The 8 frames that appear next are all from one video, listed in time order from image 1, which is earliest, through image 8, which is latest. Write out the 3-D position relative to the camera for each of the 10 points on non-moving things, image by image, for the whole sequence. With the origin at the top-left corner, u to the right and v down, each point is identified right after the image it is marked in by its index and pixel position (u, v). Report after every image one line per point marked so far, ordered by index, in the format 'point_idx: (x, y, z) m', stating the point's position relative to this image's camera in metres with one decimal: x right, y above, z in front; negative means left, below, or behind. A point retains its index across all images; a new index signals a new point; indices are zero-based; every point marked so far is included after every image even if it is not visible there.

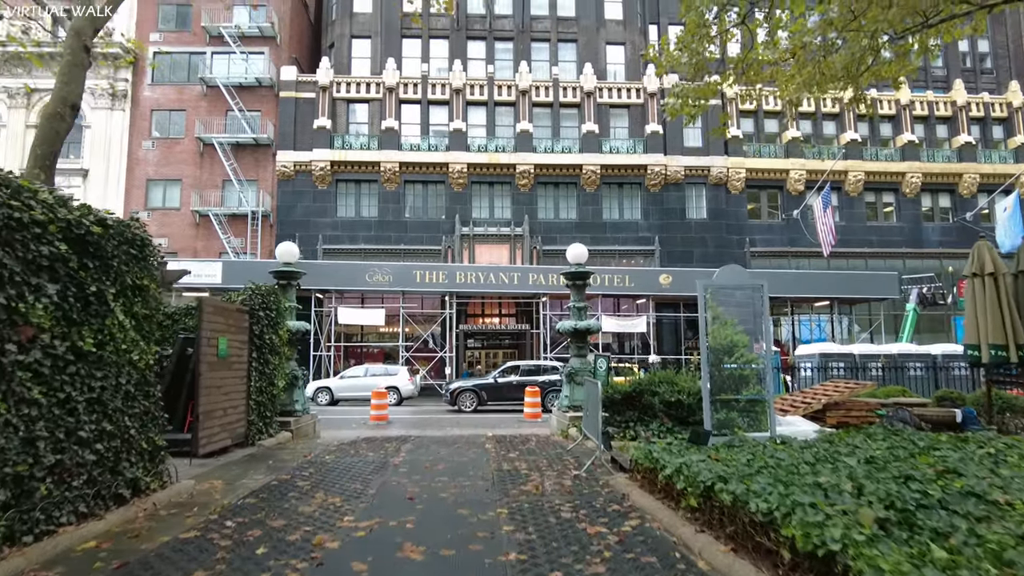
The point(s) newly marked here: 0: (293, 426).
0: (-3.6, -2.3, +10.6) m
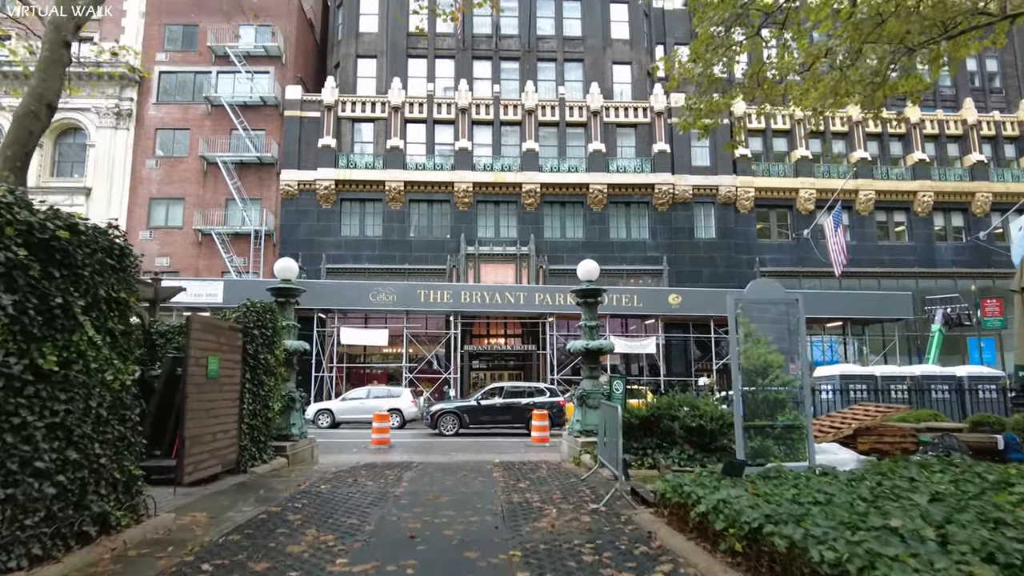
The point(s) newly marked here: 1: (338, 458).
0: (-3.5, -2.5, +10.1) m
1: (-3.4, -3.3, +12.3) m
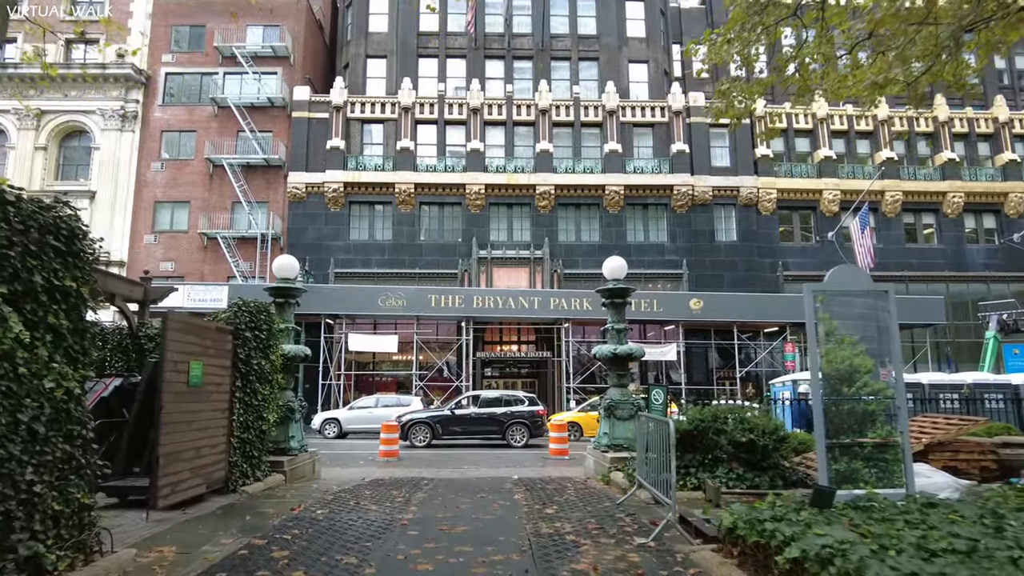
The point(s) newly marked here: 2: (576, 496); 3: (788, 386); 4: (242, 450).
0: (-3.2, -2.5, +9.1) m
1: (-3.0, -3.3, +11.4) m
2: (+0.7, -2.4, +7.5) m
3: (+6.3, -2.2, +14.6) m
4: (-3.3, -2.0, +8.0) m
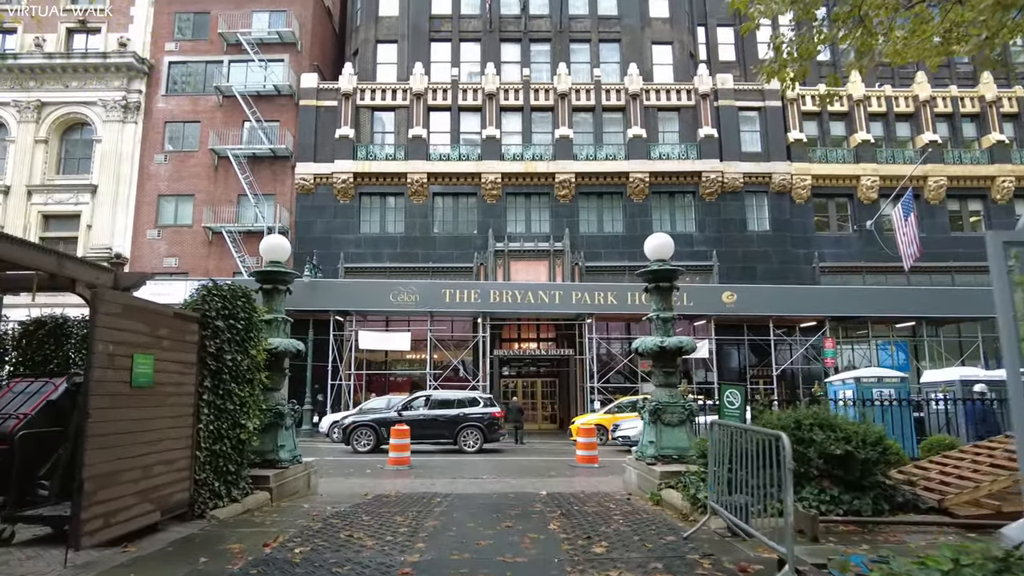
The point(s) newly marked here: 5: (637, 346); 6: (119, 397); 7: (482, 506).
0: (-2.8, -2.3, +7.7) m
1: (-2.6, -3.0, +9.9) m
2: (+1.1, -2.2, +6.0) m
3: (+6.8, -1.9, +12.9) m
4: (-3.0, -1.8, +6.6) m
5: (+1.7, -0.8, +8.7) m
6: (-3.0, -0.9, +5.0) m
7: (-0.3, -2.5, +7.3) m
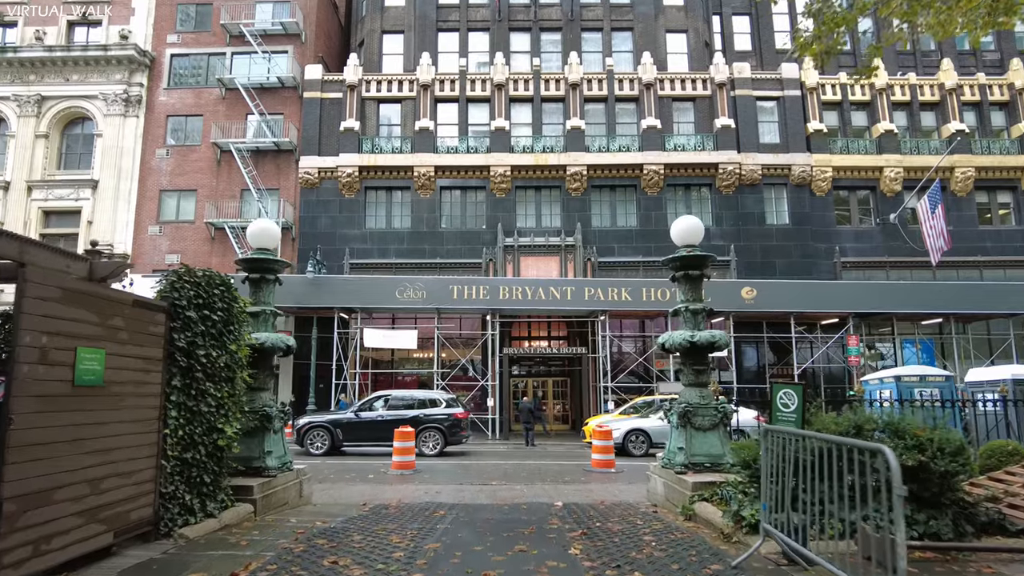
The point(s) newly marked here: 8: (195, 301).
0: (-2.7, -2.2, +6.8) m
1: (-2.5, -2.9, +9.1) m
2: (+1.2, -2.0, +5.1) m
3: (+7.0, -1.8, +11.9) m
4: (-2.9, -1.7, +5.7) m
5: (+1.8, -0.6, +7.8) m
6: (-2.9, -0.7, +4.2) m
7: (-0.2, -2.4, +6.5) m
8: (-2.9, -0.1, +6.0) m
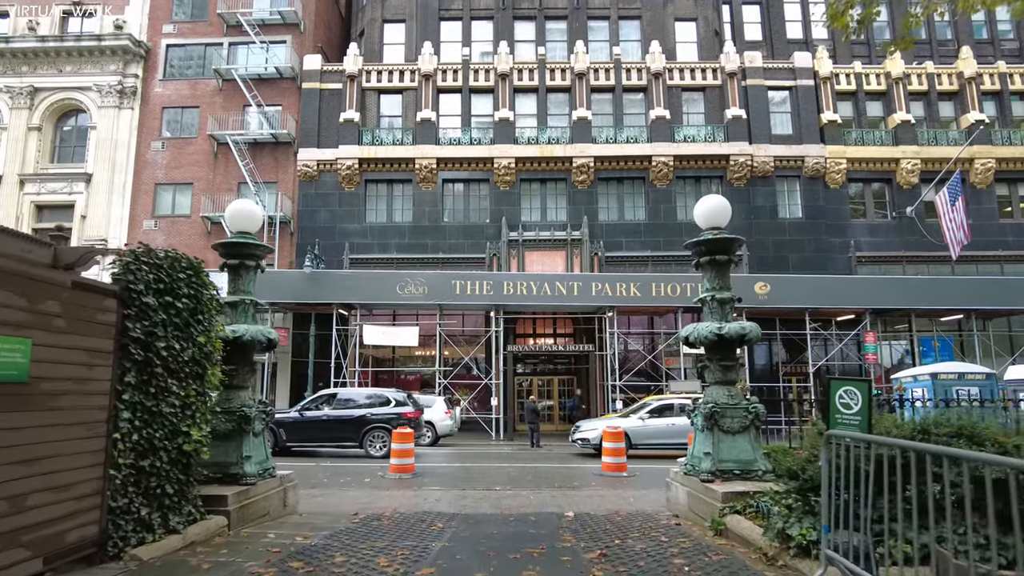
0: (-2.6, -2.0, +6.1) m
1: (-2.4, -2.8, +8.3) m
2: (+1.2, -1.9, +4.3) m
3: (+7.1, -1.6, +11.1) m
4: (-2.8, -1.5, +5.0) m
5: (+1.9, -0.5, +7.0) m
6: (-2.9, -0.6, +3.5) m
7: (-0.2, -2.2, +5.7) m
8: (-2.9, 0.0, +5.2) m
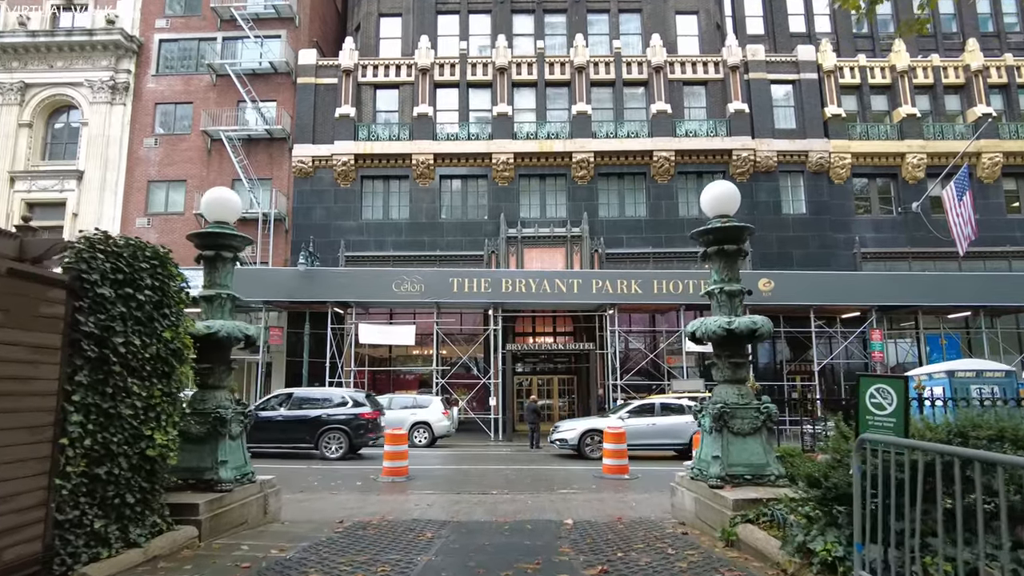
0: (-2.7, -2.0, +5.6) m
1: (-2.4, -2.7, +7.9) m
2: (+1.2, -1.8, +3.9) m
3: (+7.0, -1.5, +10.6) m
4: (-2.9, -1.5, +4.5) m
5: (+1.9, -0.4, +6.6) m
6: (-3.0, -0.5, +3.0) m
7: (-0.2, -2.1, +5.3) m
8: (-2.9, +0.1, +4.7) m
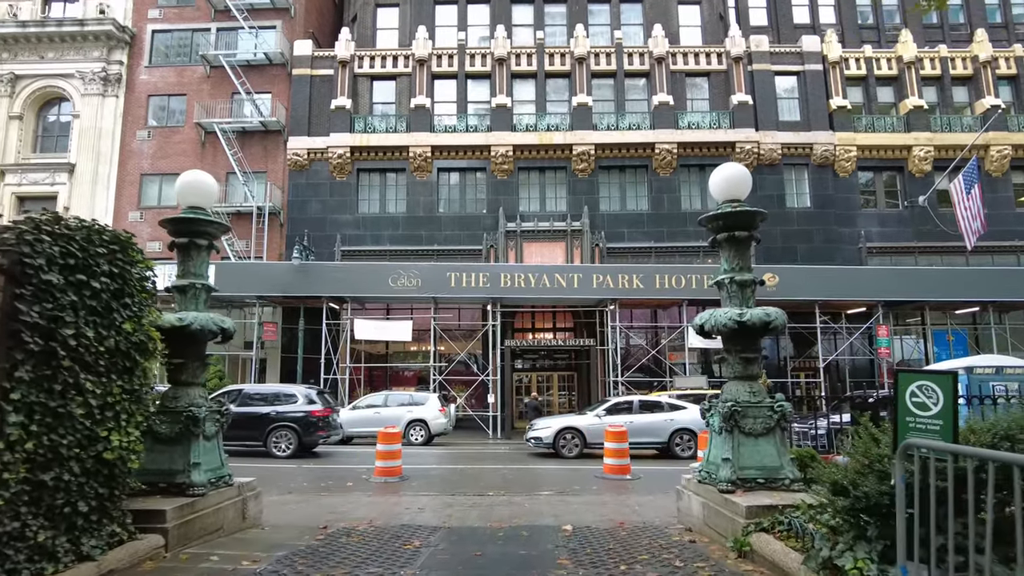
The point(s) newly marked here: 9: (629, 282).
0: (-2.7, -1.9, +5.2) m
1: (-2.5, -2.6, +7.4) m
2: (+1.1, -1.7, +3.4) m
3: (+7.0, -1.4, +10.2) m
4: (-3.0, -1.4, +4.1) m
5: (+1.8, -0.3, +6.1) m
6: (-3.0, -0.4, +2.6) m
7: (-0.3, -2.1, +4.8) m
8: (-3.0, +0.2, +4.3) m
9: (+3.6, +0.2, +19.7) m
